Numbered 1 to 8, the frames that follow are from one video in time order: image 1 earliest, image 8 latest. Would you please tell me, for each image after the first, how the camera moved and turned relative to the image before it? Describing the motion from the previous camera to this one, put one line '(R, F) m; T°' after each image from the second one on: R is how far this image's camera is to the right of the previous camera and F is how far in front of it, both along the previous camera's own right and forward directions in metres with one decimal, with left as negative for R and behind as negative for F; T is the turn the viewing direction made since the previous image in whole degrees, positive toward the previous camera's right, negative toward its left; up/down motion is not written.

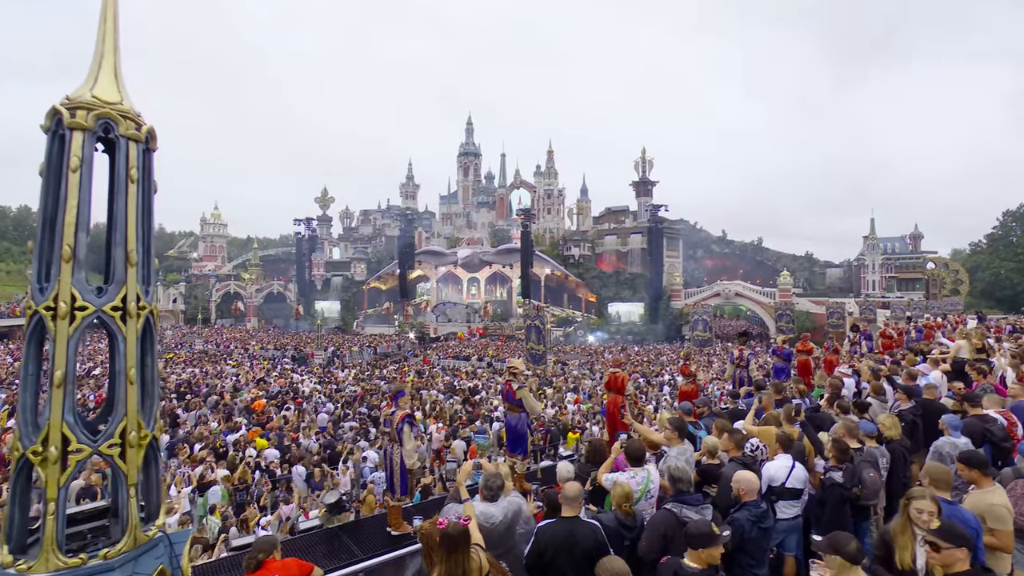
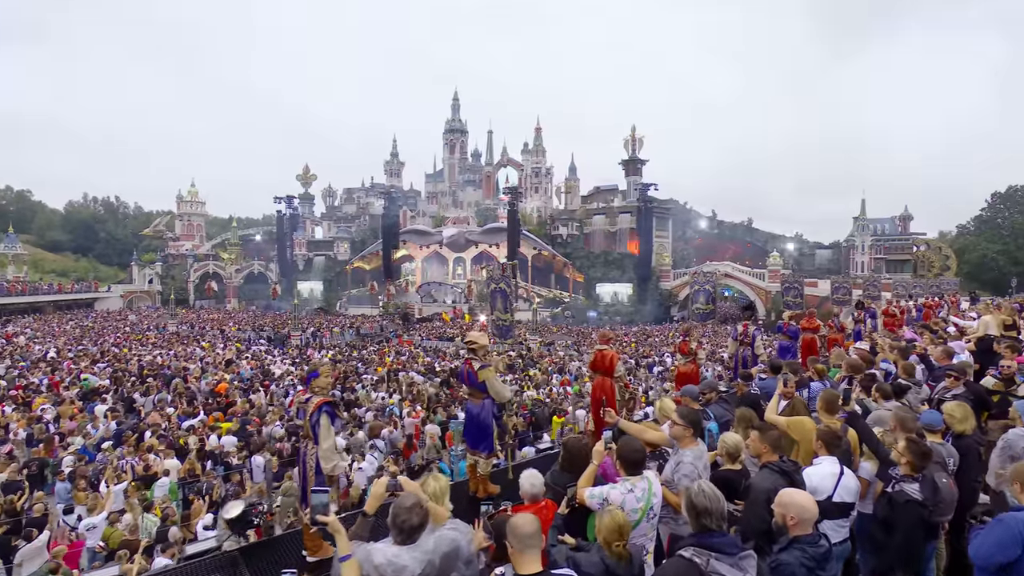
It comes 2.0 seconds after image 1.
(+0.2, +1.0) m; +1°
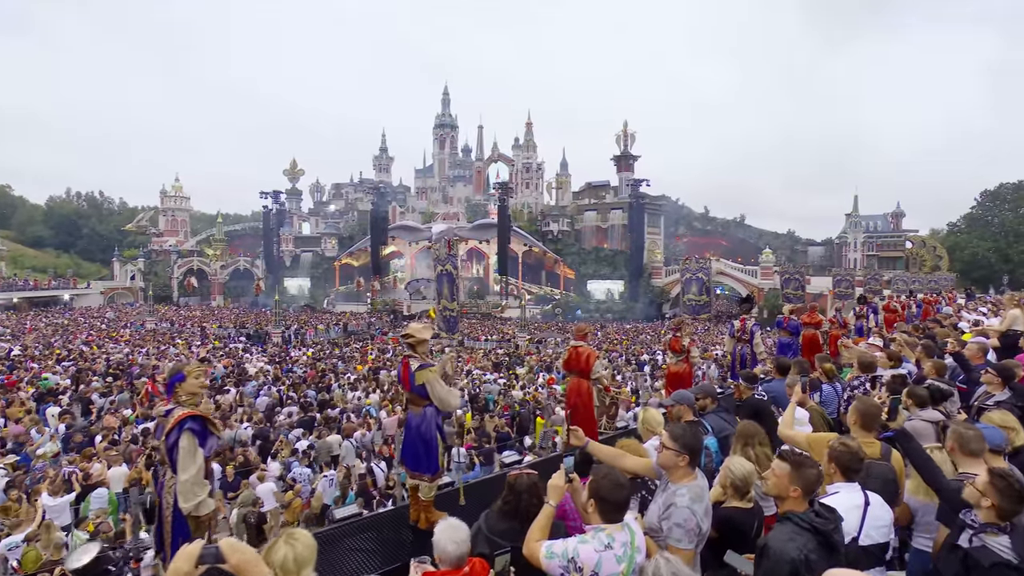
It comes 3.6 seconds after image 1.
(+0.2, +0.7) m; +1°
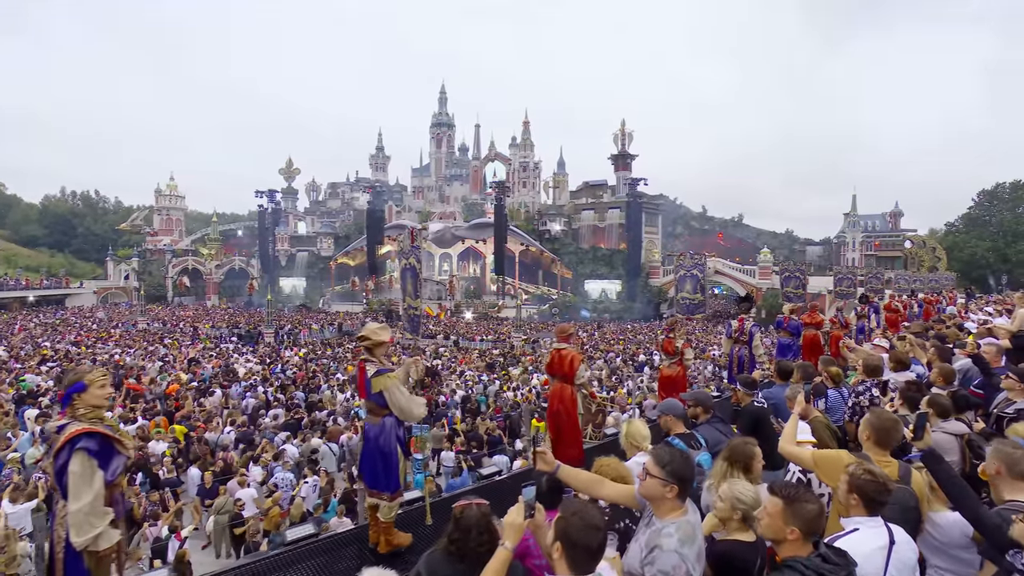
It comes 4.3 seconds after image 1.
(+0.1, +0.3) m; 0°
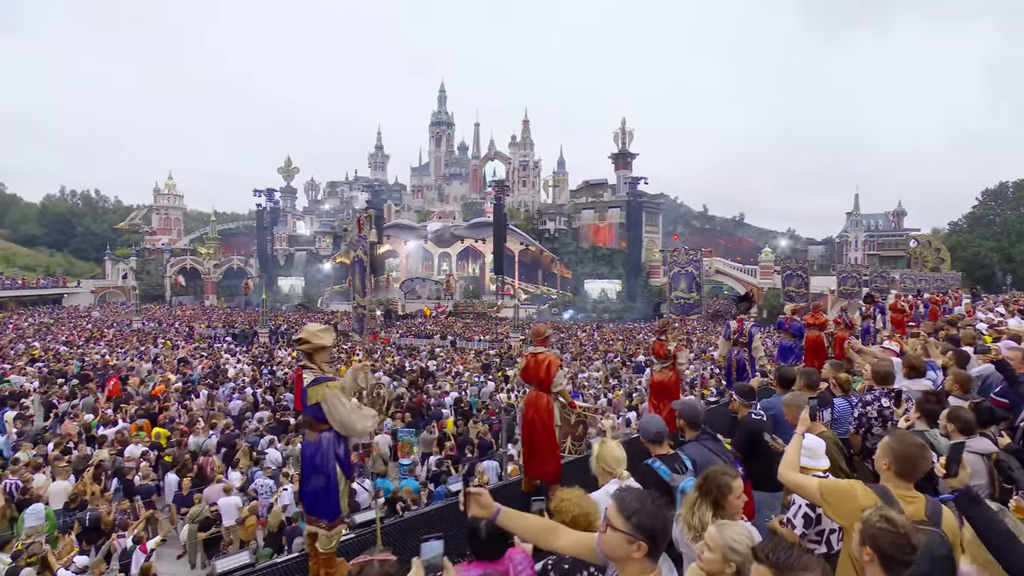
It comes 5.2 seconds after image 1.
(+0.2, +0.4) m; 0°
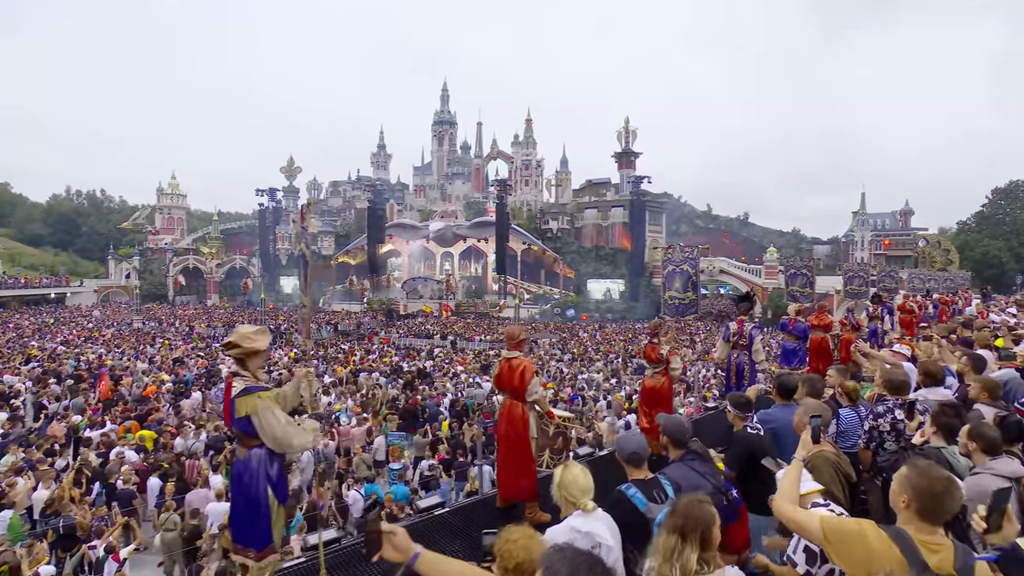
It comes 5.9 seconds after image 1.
(+0.2, +0.3) m; 0°
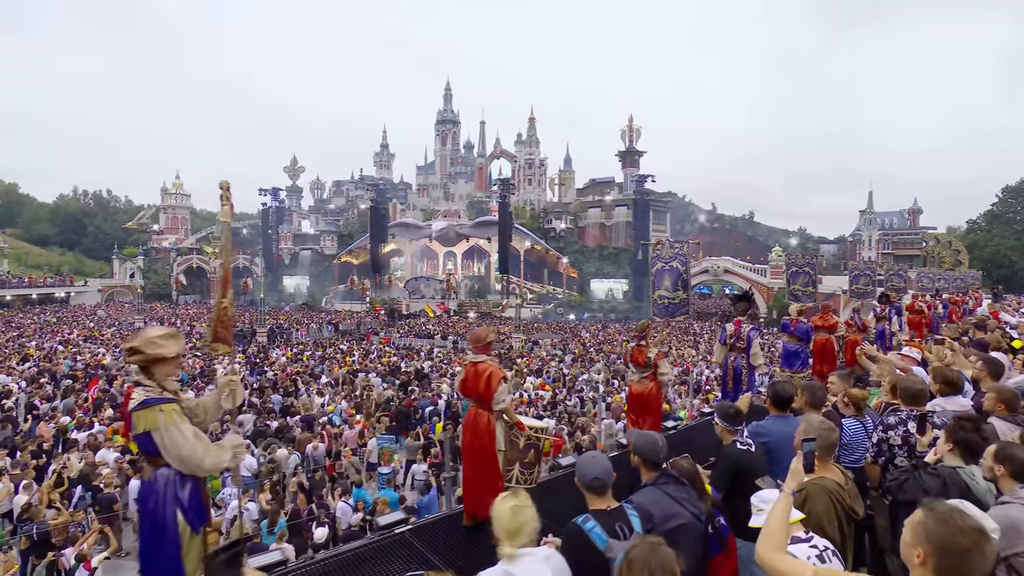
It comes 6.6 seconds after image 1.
(+0.2, +0.3) m; 0°
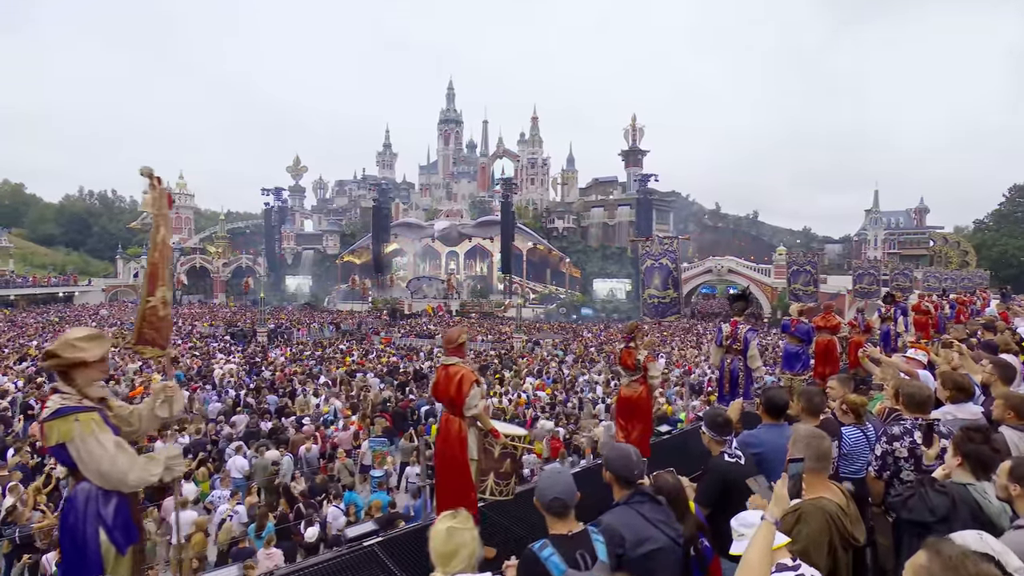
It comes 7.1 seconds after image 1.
(+0.1, +0.2) m; 0°
